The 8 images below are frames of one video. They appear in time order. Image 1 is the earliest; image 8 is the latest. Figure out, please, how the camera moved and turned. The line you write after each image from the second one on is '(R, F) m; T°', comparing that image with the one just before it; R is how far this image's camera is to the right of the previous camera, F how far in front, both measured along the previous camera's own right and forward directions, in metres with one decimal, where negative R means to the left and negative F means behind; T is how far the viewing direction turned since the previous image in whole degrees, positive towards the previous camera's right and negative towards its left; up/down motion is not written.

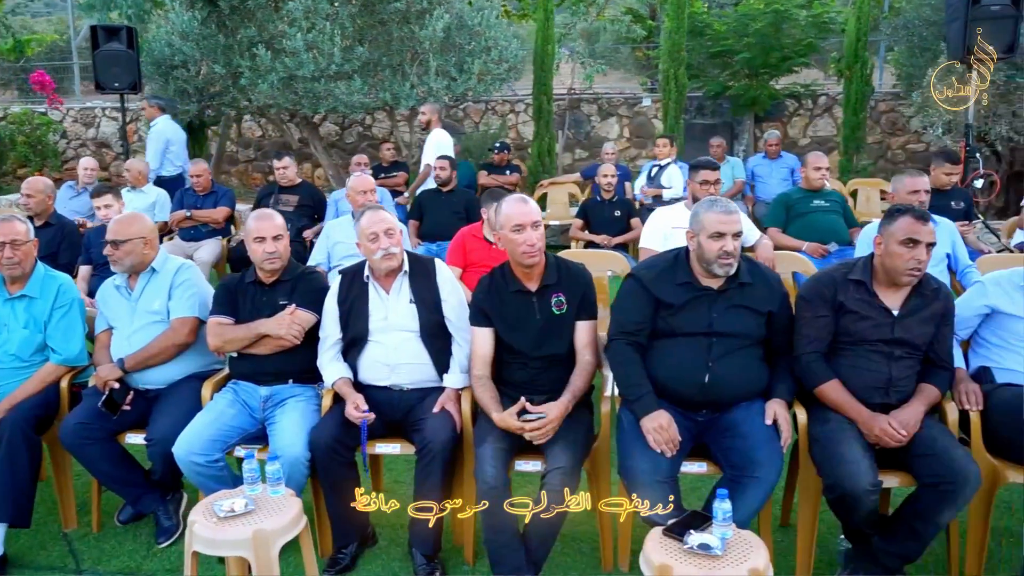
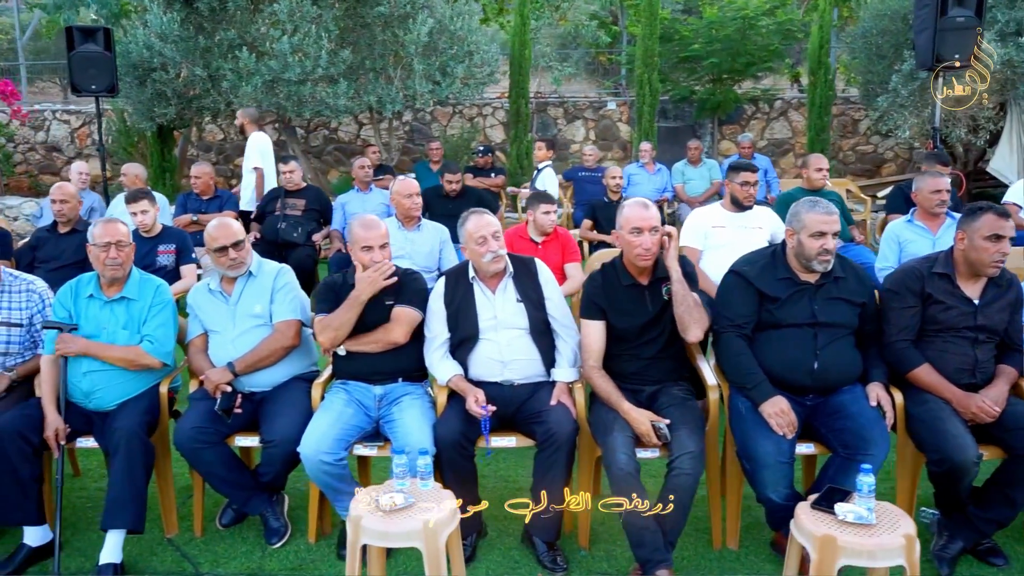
(-0.8, -0.1) m; +5°
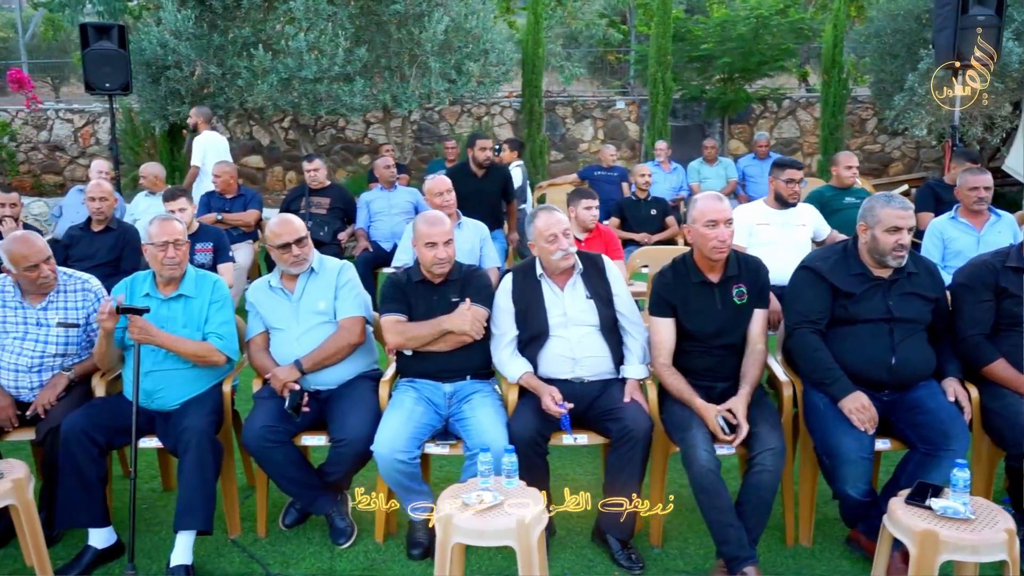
(-0.3, 0.0) m; +1°
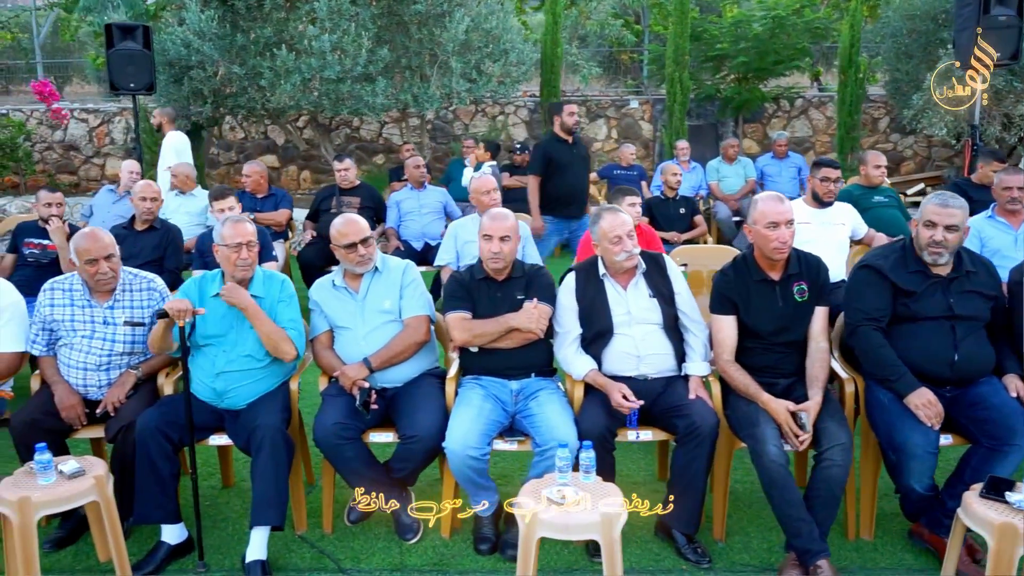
(-0.3, 0.0) m; 0°
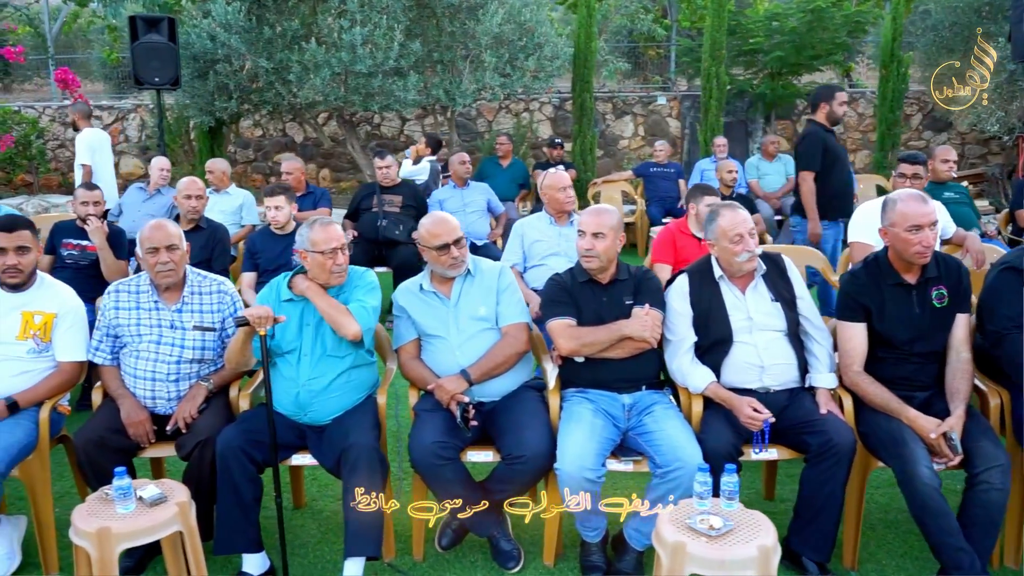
(-0.4, +0.3) m; 0°
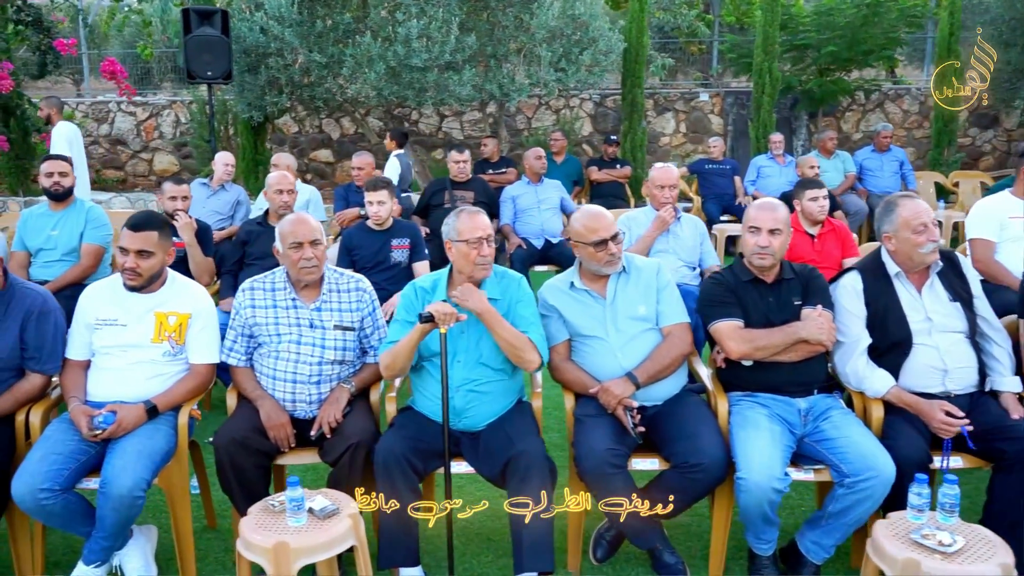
(-0.6, +0.2) m; 0°
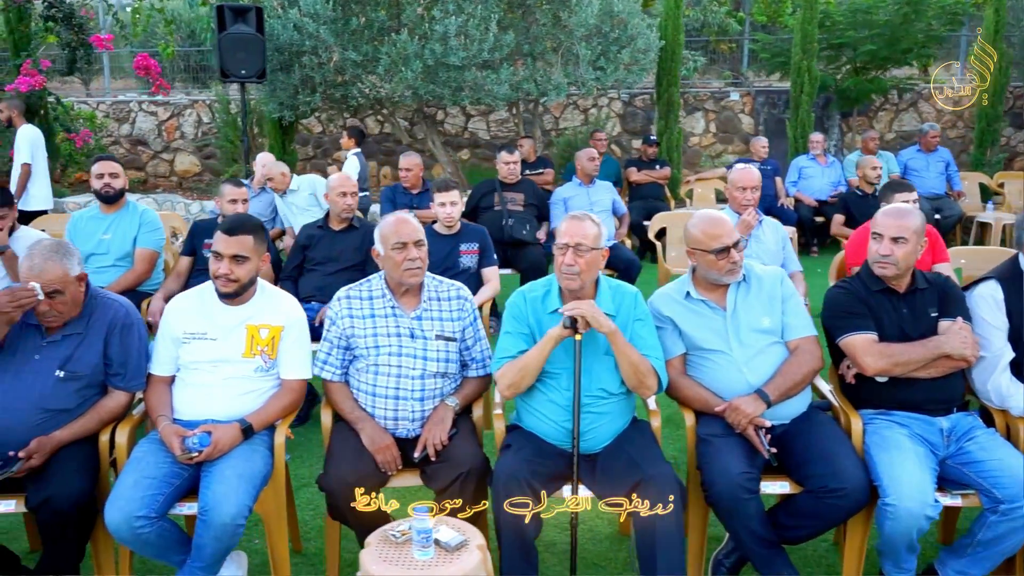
(-0.4, +0.2) m; 0°
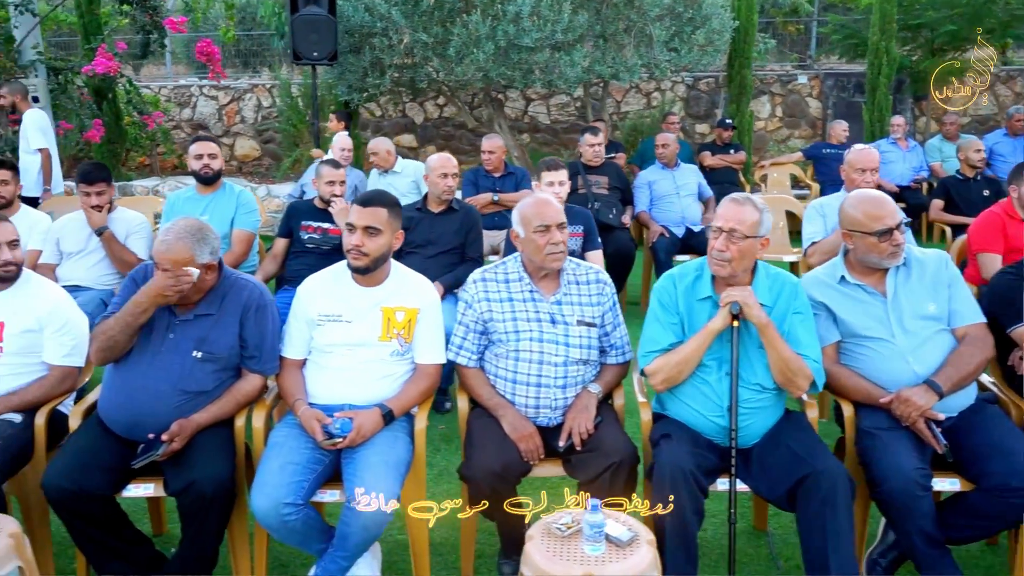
(-0.4, +0.1) m; -2°
